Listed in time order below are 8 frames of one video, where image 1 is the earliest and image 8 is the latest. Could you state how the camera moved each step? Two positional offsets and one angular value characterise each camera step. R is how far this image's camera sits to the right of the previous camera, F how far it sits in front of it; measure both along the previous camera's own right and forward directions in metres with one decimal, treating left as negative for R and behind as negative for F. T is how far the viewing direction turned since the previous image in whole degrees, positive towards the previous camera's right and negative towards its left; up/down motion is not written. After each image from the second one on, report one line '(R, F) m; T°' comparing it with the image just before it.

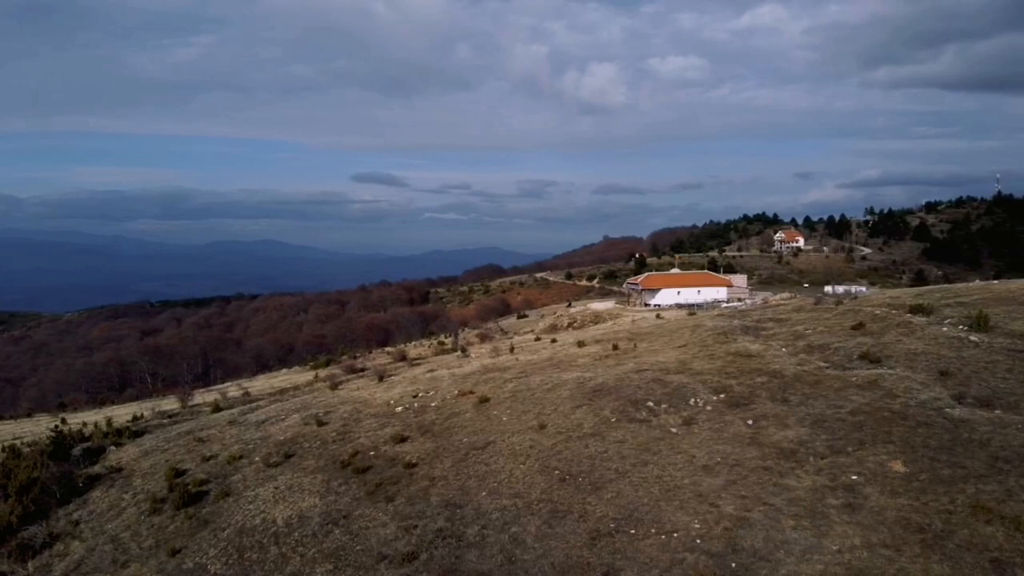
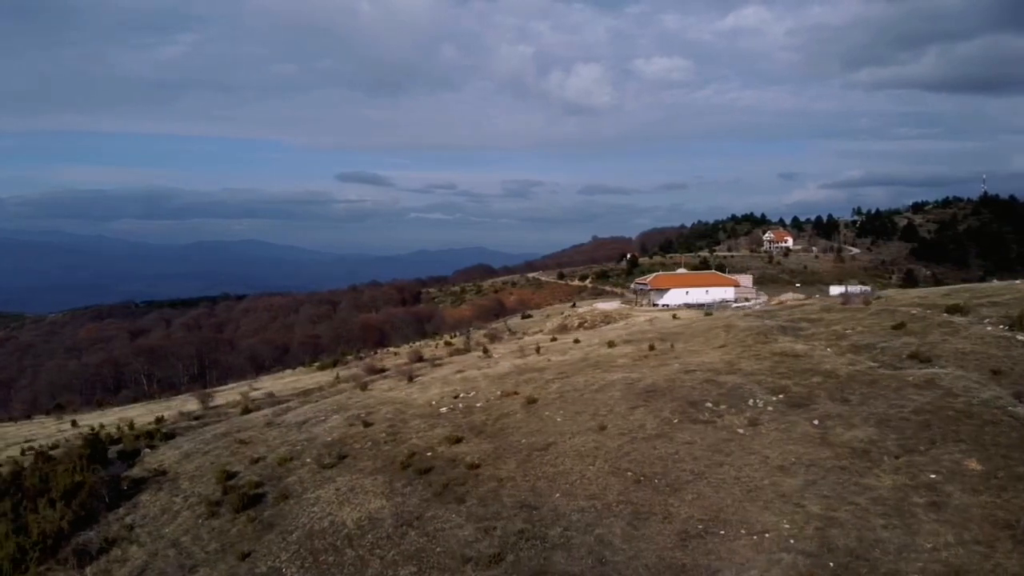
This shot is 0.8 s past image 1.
(-1.9, +0.1) m; +1°
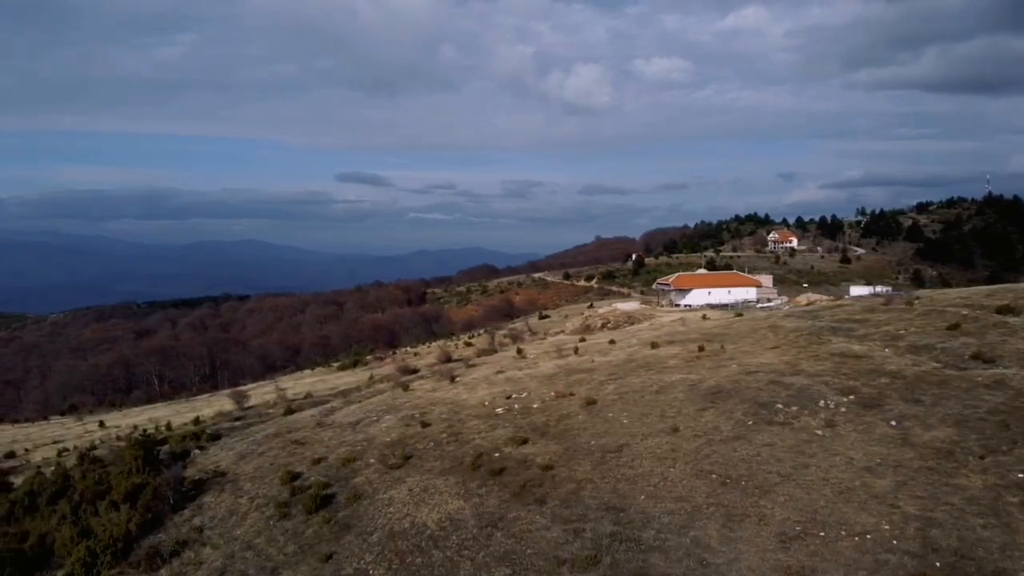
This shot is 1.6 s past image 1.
(-1.8, +0.1) m; 0°
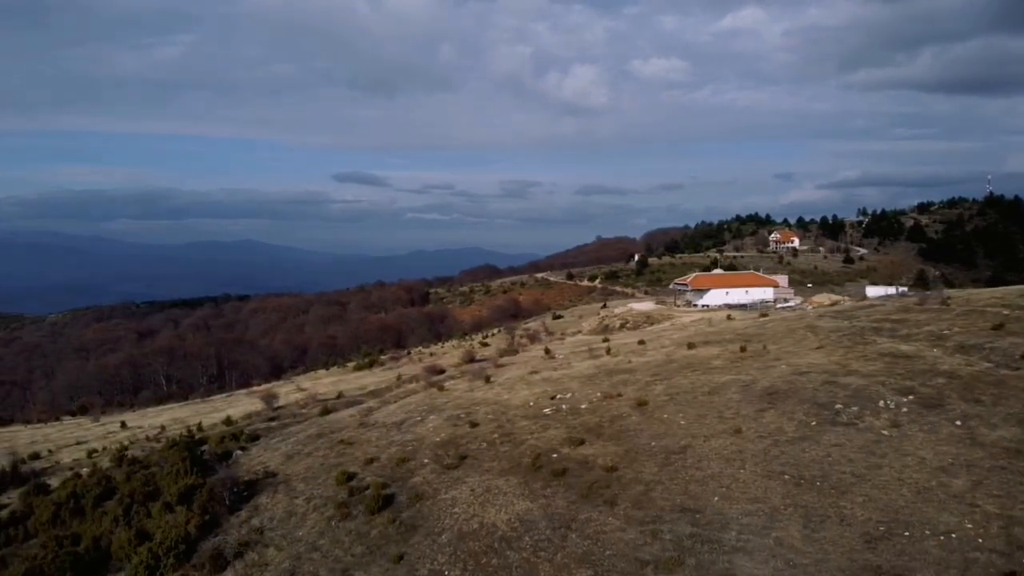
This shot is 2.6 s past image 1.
(-1.6, 0.0) m; 0°
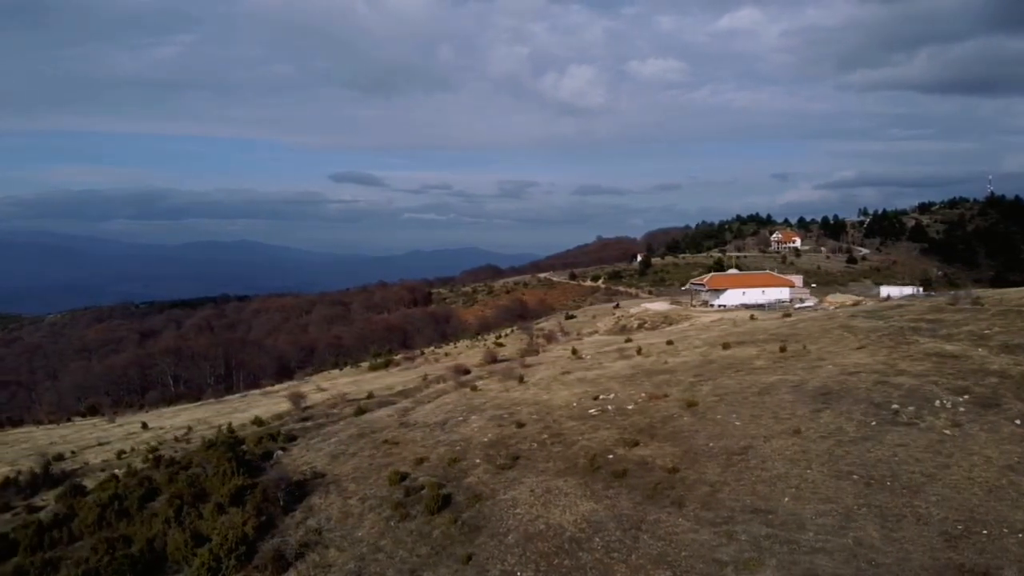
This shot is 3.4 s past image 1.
(-1.5, 0.0) m; 0°
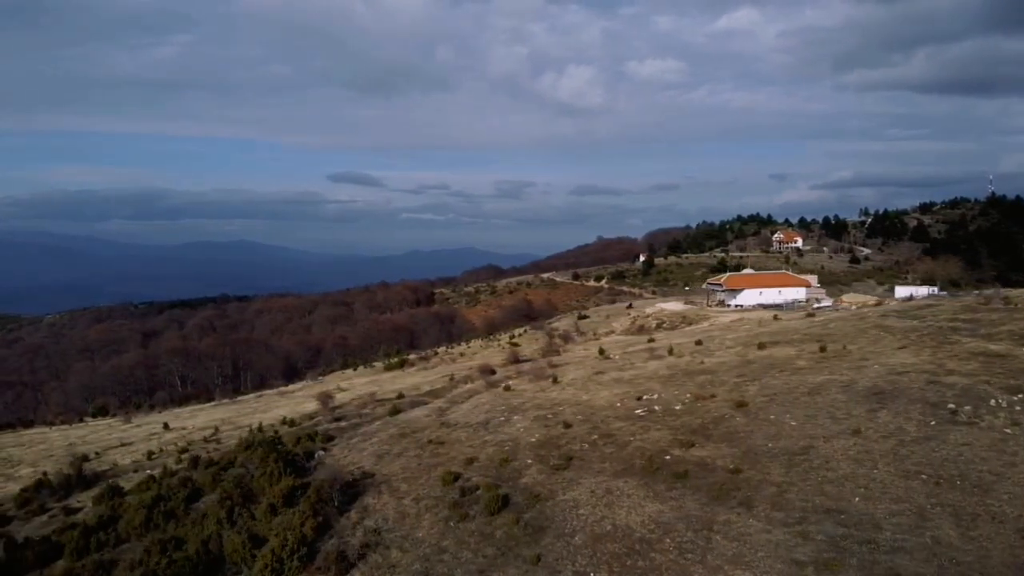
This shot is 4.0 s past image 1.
(-1.5, 0.0) m; 0°
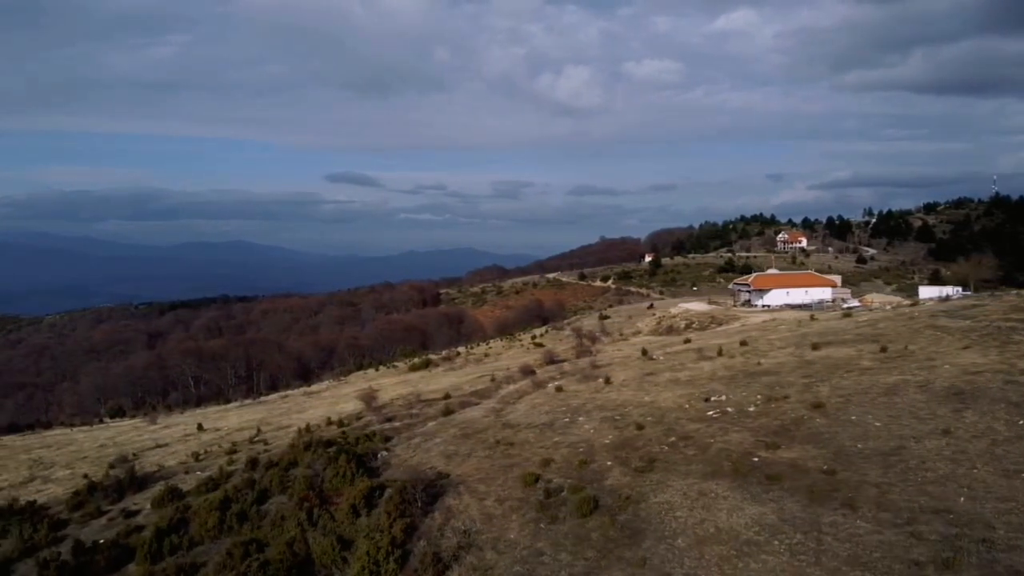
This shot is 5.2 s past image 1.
(-2.3, 0.0) m; 0°
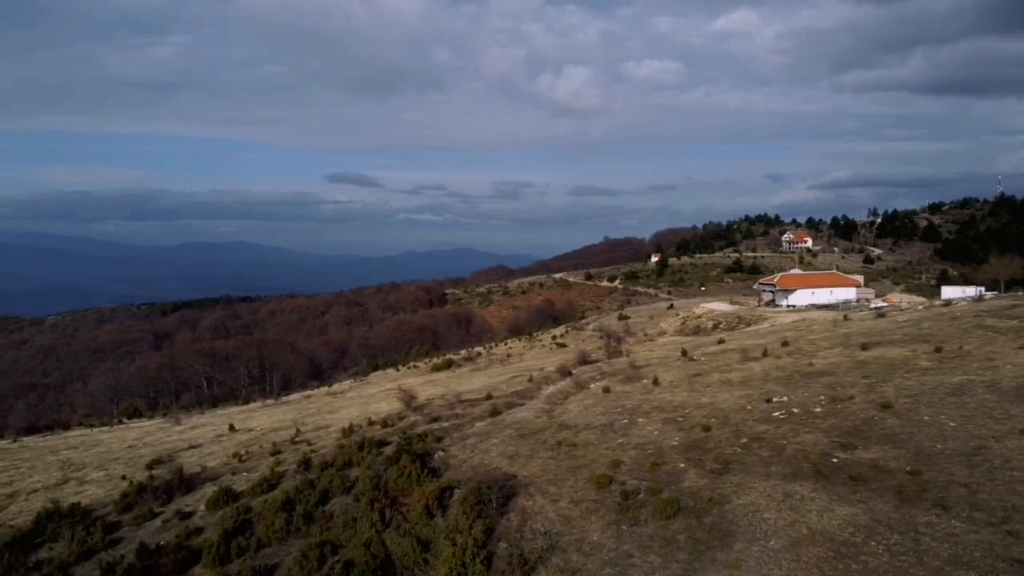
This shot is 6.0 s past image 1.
(-2.0, 0.0) m; 0°
